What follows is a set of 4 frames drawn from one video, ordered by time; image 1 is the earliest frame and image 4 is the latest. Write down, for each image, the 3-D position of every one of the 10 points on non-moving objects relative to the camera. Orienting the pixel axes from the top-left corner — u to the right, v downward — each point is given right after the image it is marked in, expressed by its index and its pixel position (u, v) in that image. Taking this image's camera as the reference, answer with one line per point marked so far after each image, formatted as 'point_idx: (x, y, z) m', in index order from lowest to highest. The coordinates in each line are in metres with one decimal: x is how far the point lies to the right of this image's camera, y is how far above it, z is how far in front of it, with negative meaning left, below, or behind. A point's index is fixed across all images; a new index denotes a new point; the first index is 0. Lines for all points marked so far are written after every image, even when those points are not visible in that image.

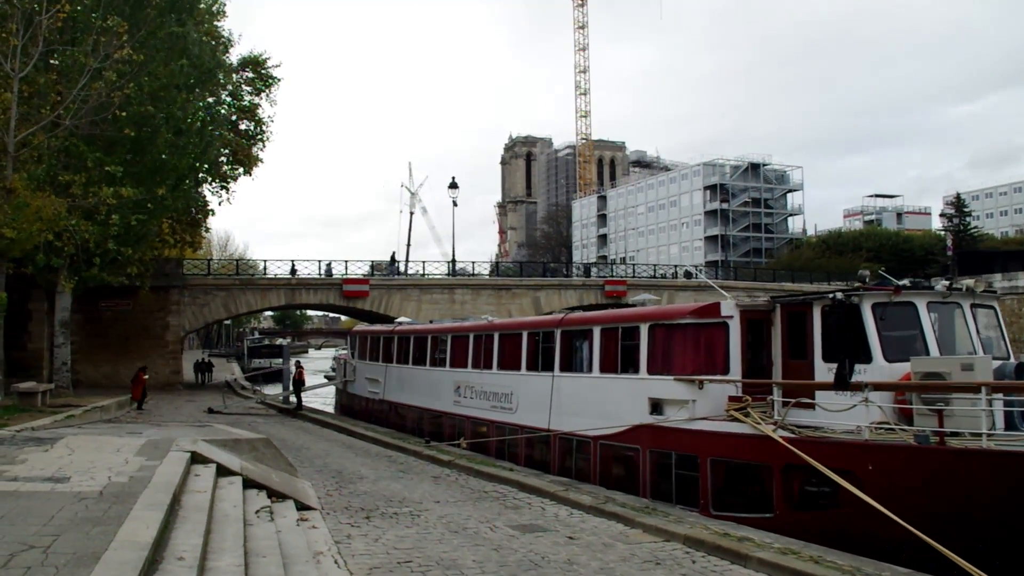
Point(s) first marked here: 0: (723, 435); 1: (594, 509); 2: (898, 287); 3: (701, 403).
0: (+3.6, -2.5, +15.7) m
1: (+1.3, -3.5, +14.8) m
2: (+6.5, 0.0, +15.3) m
3: (+3.4, -2.0, +16.4) m
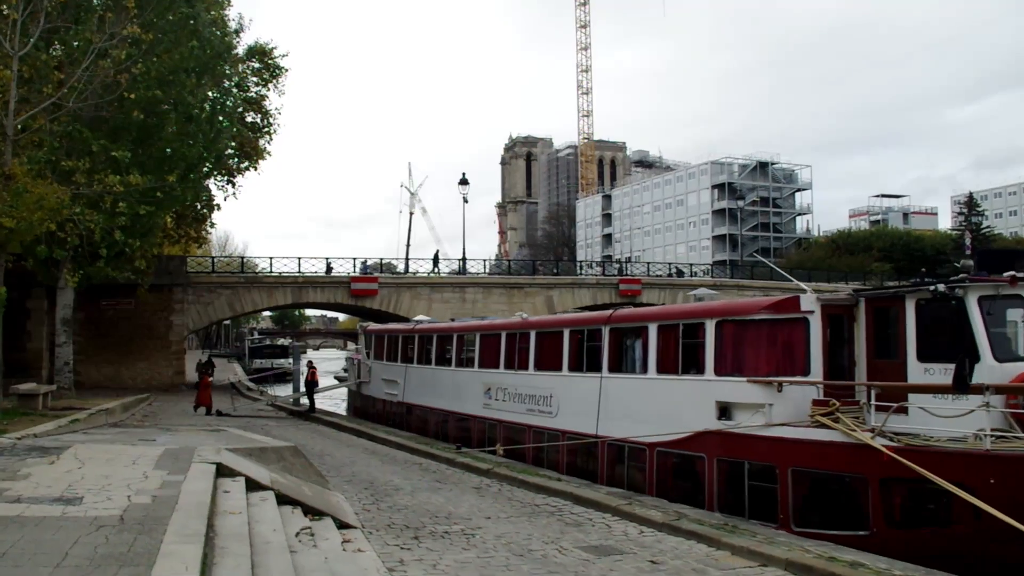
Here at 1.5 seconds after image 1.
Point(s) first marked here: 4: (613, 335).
0: (+4.5, -2.4, +14.0) m
1: (+2.2, -3.4, +13.1) m
2: (+7.4, +0.2, +13.7) m
3: (+4.3, -1.9, +14.8) m
4: (+2.0, -1.0, +18.5) m
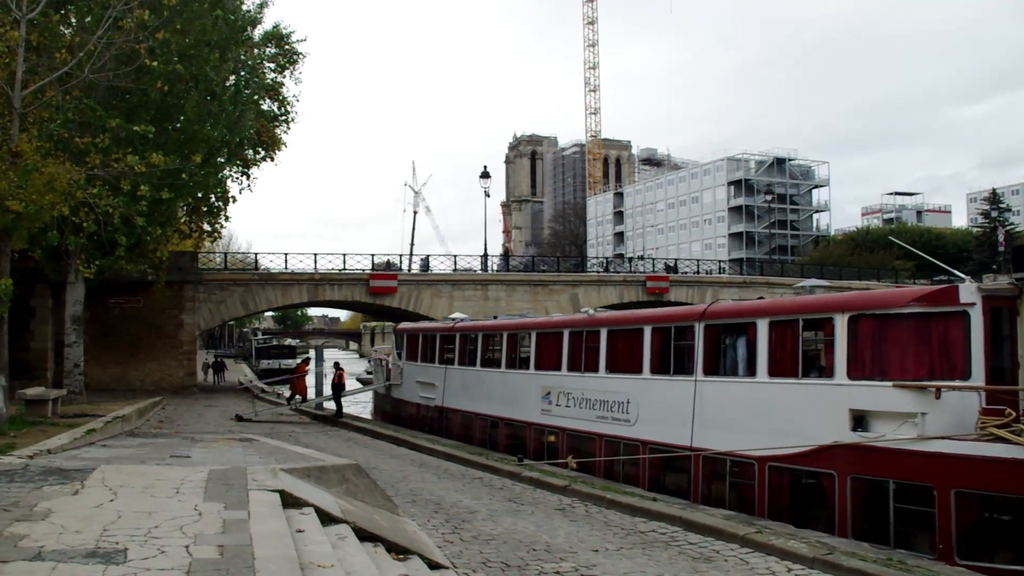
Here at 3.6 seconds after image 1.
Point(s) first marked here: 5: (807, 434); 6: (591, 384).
0: (+5.9, -2.2, +11.7) m
1: (+3.6, -3.2, +10.8) m
2: (+8.8, +0.3, +11.3) m
3: (+5.7, -1.7, +12.4) m
4: (+3.4, -0.8, +16.2) m
5: (+4.5, -2.2, +14.0) m
6: (+1.7, -2.0, +19.4) m
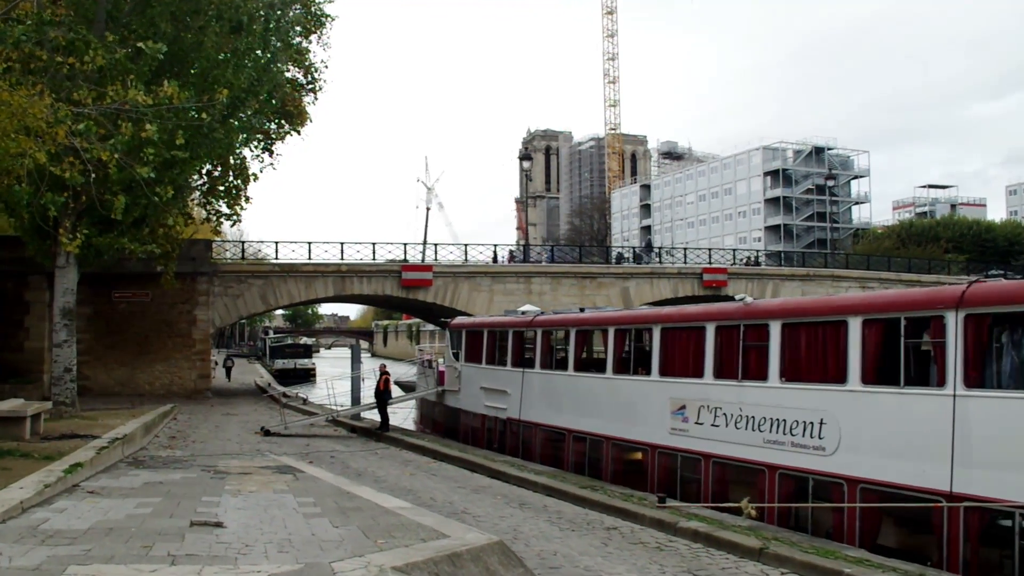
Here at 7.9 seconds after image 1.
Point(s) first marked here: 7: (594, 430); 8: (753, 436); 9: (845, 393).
0: (+7.9, -1.9, +6.6) m
1: (+5.6, -2.9, +5.7) m
2: (+10.8, +0.7, +6.2) m
3: (+7.7, -1.4, +7.3) m
4: (+5.5, -0.5, +11.1) m
5: (+6.5, -1.9, +8.9) m
6: (+3.8, -1.7, +14.3) m
7: (+1.7, -2.9, +18.8) m
8: (+3.7, -2.3, +14.3) m
9: (+4.6, -1.4, +12.7) m
